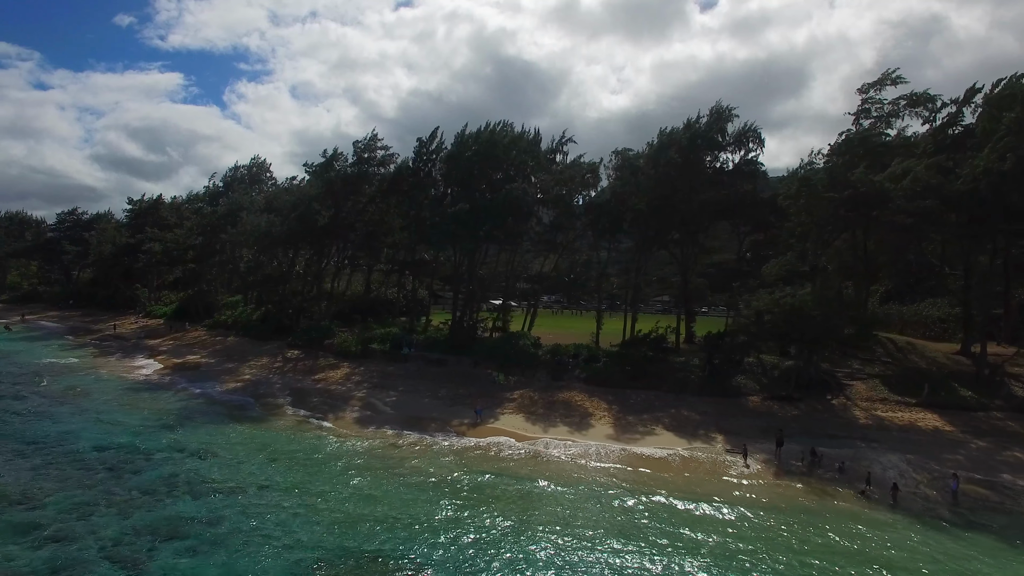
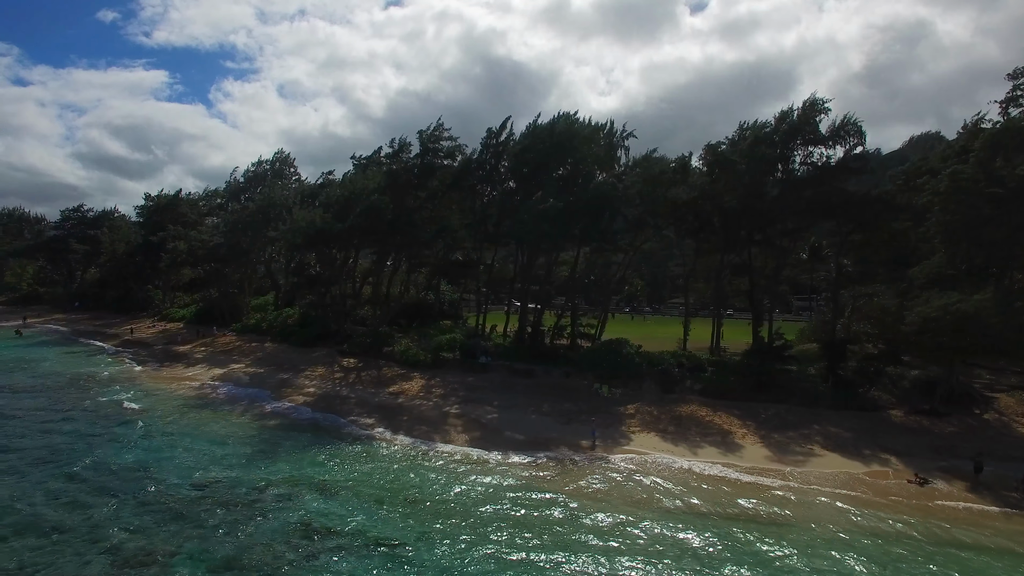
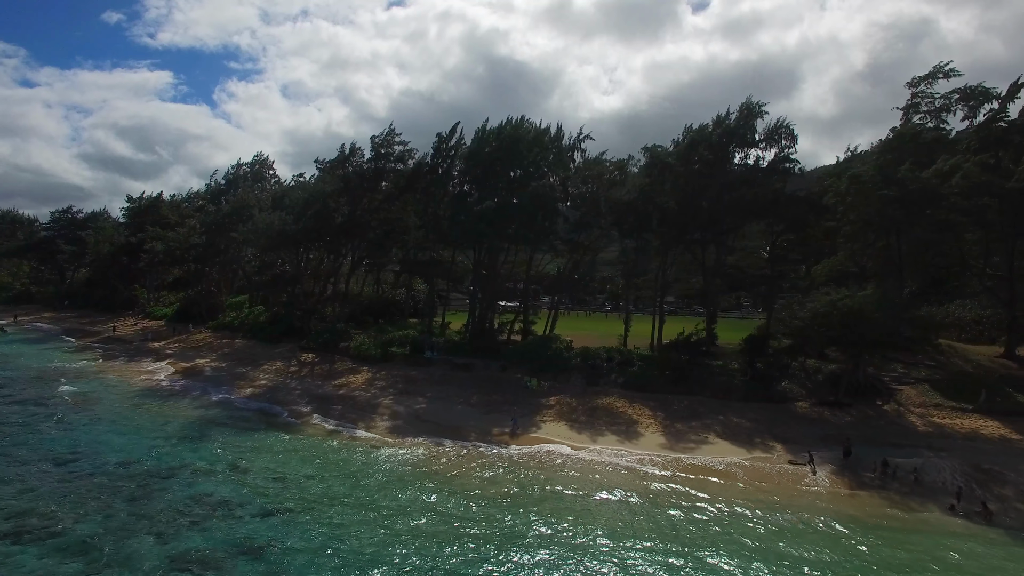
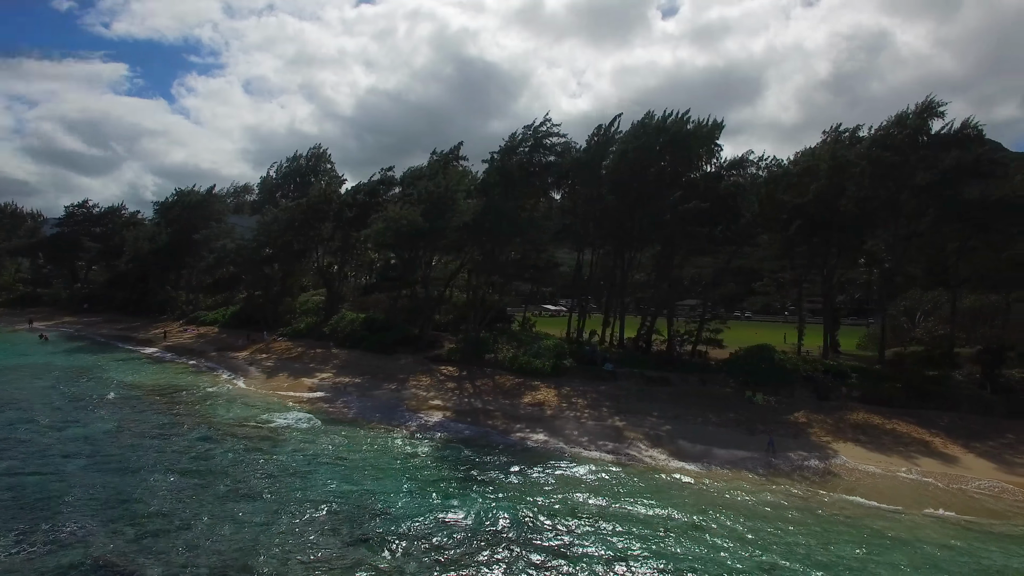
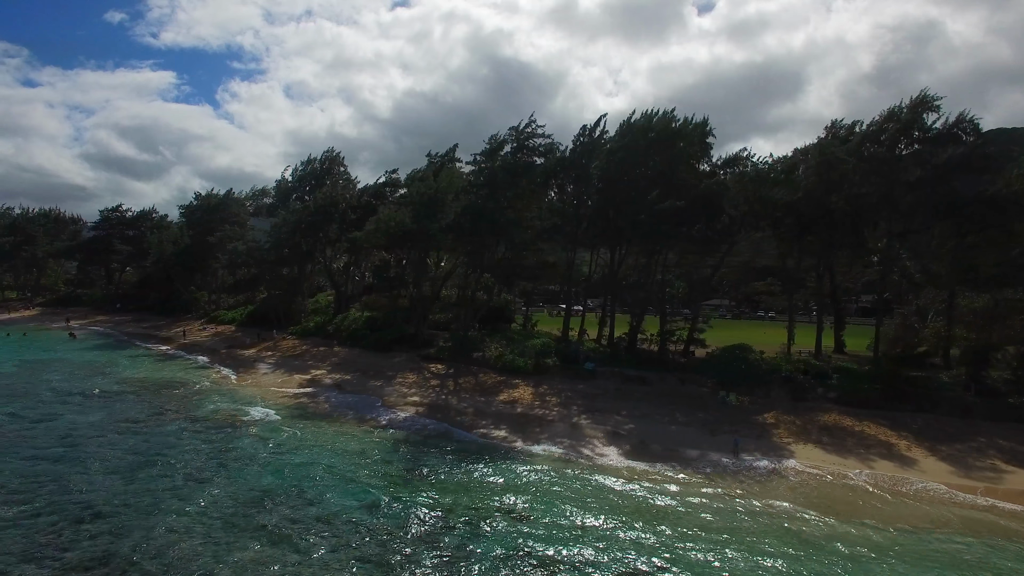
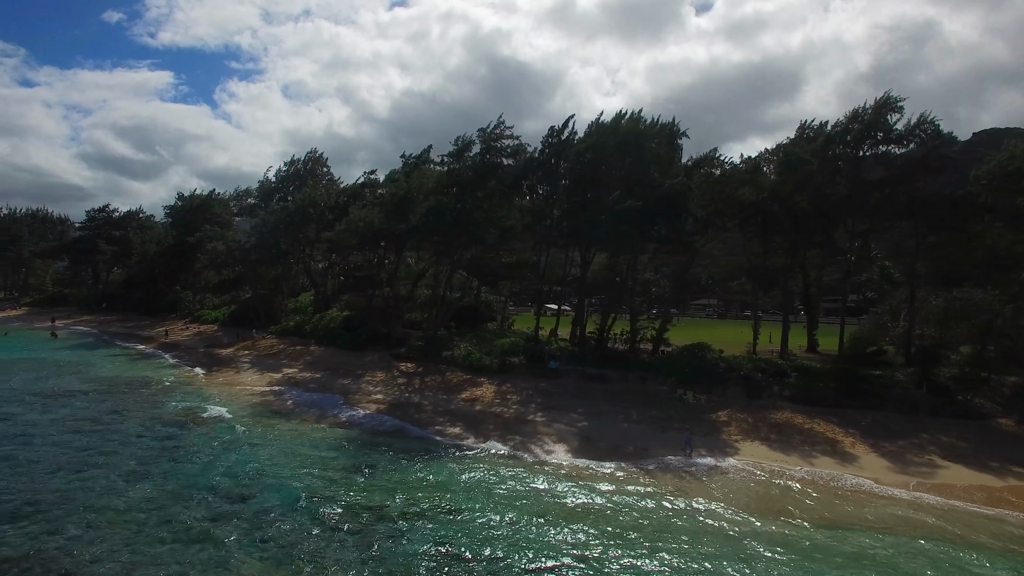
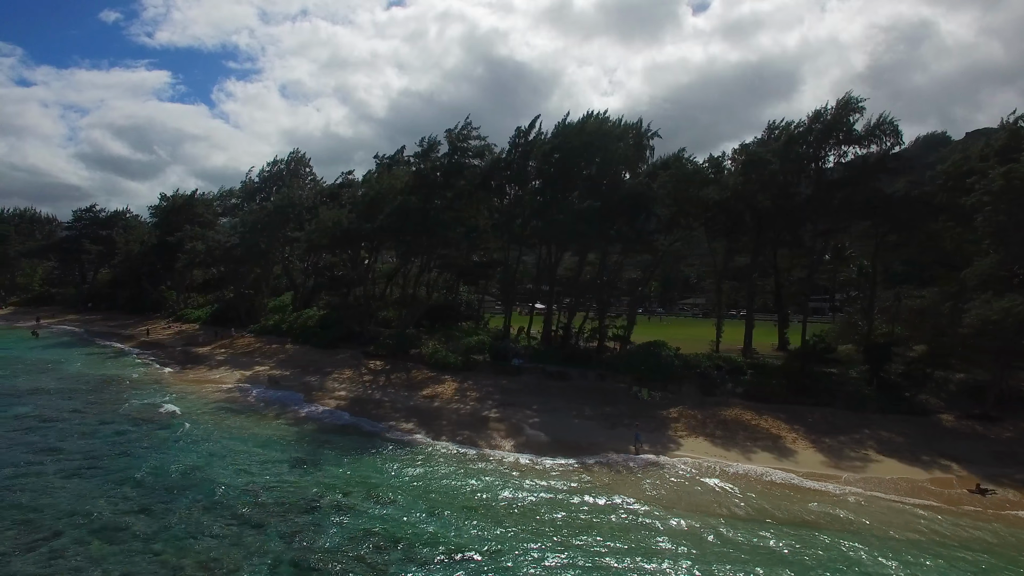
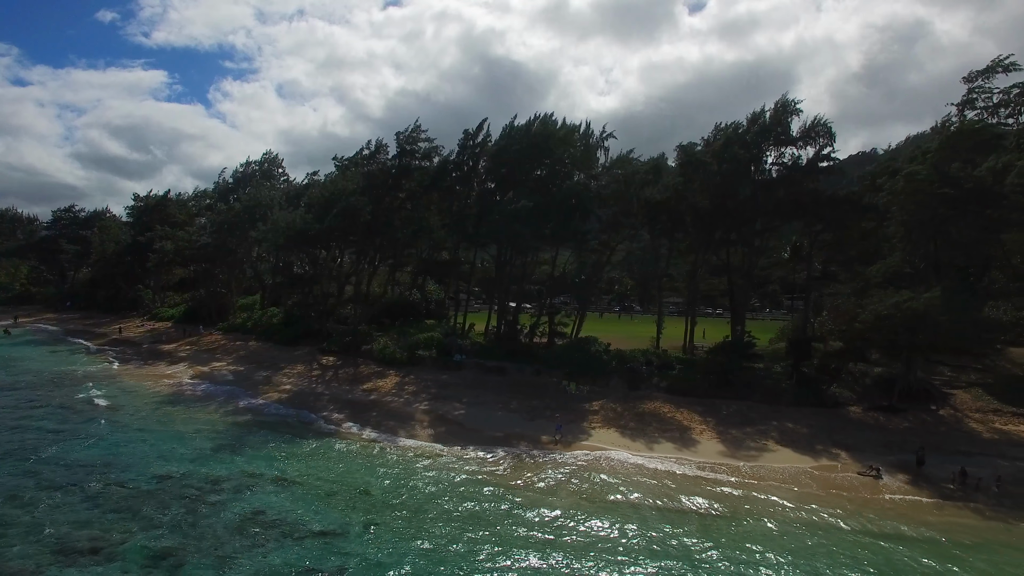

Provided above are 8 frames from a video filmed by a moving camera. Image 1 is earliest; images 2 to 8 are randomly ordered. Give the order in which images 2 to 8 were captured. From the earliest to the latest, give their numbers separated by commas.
3, 8, 2, 7, 6, 5, 4
